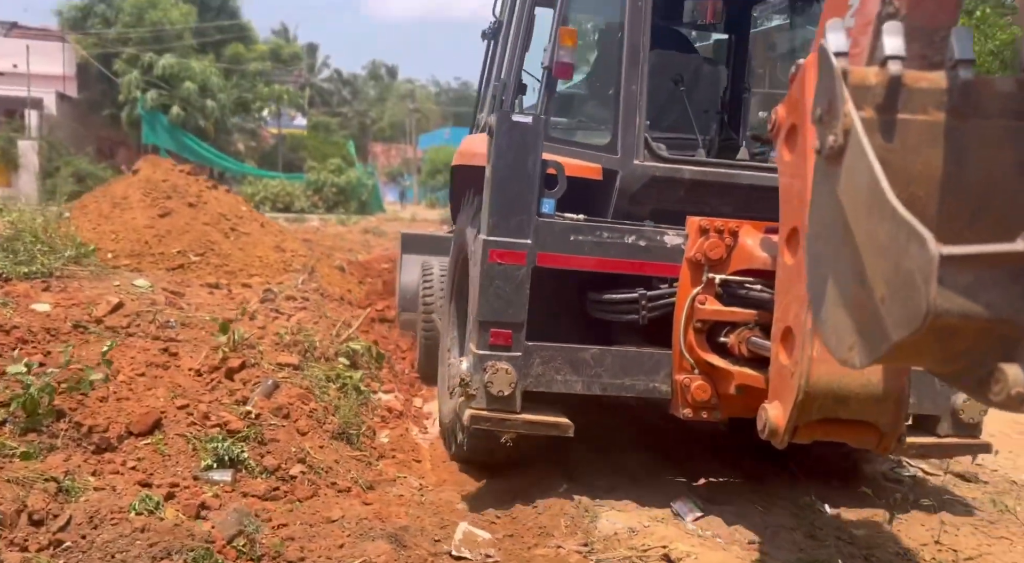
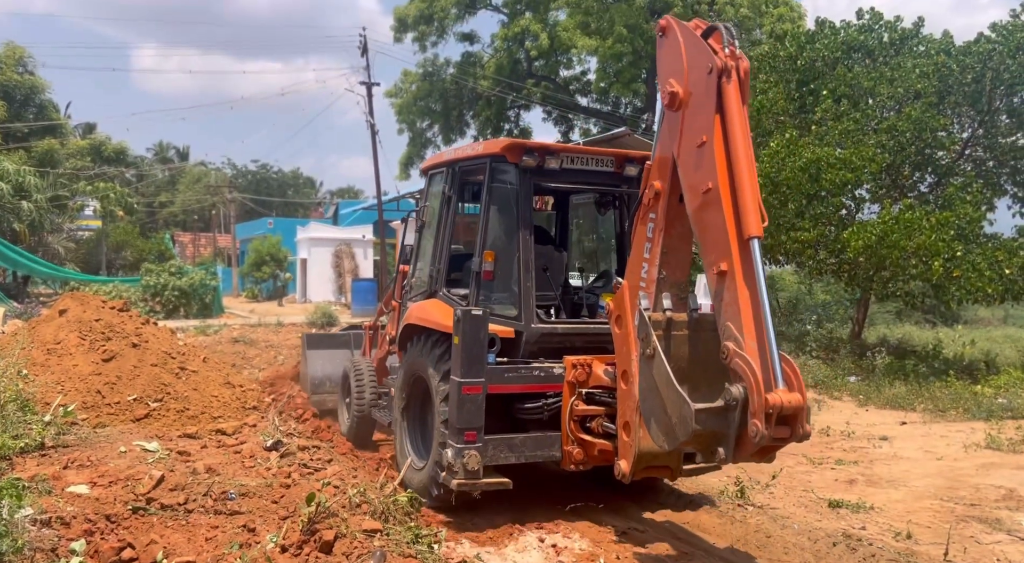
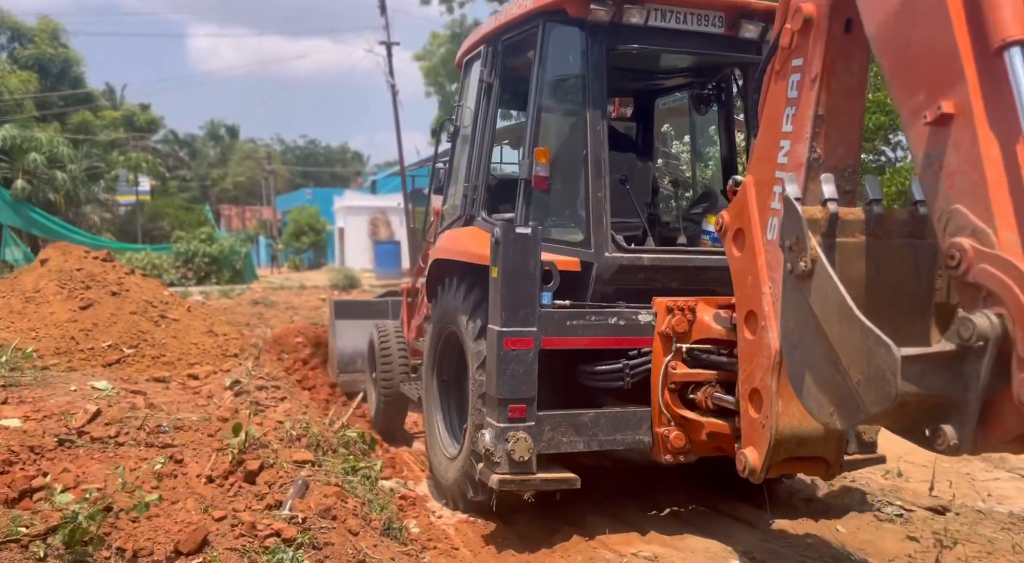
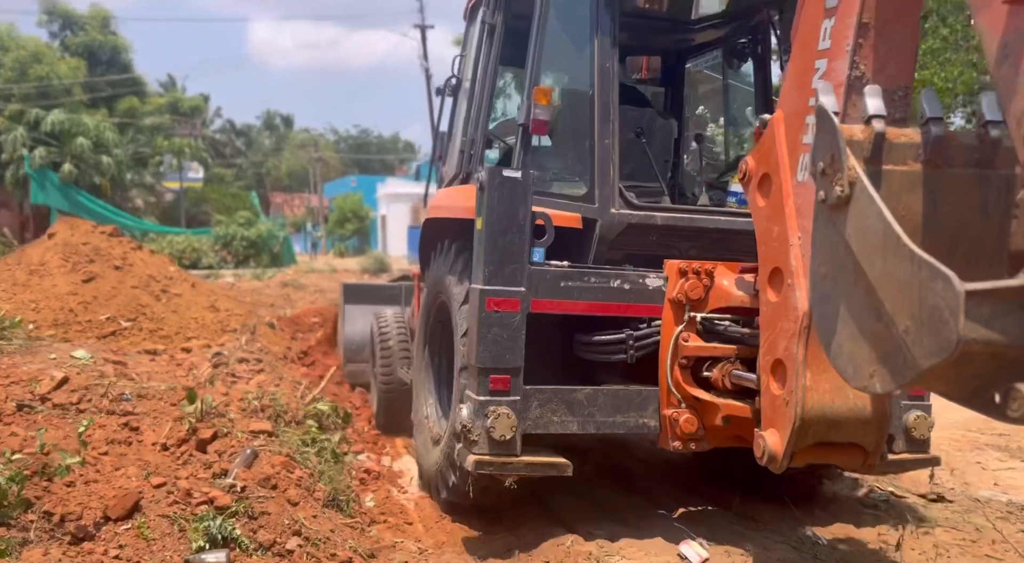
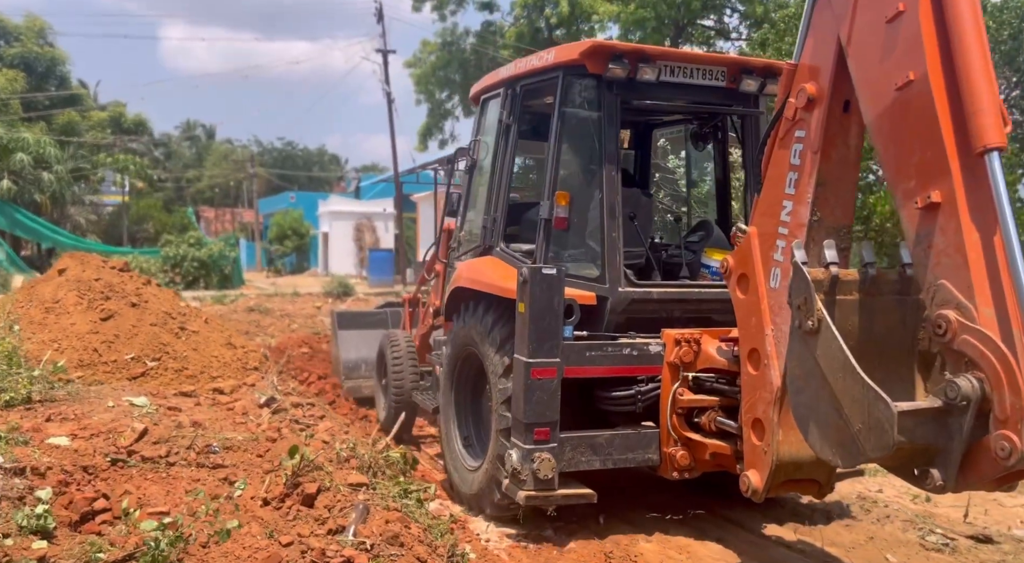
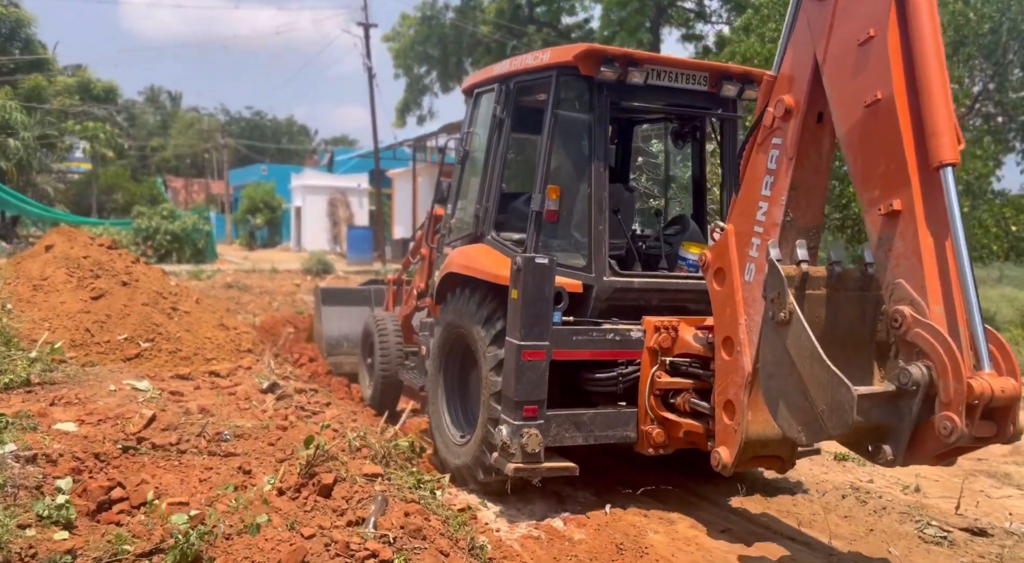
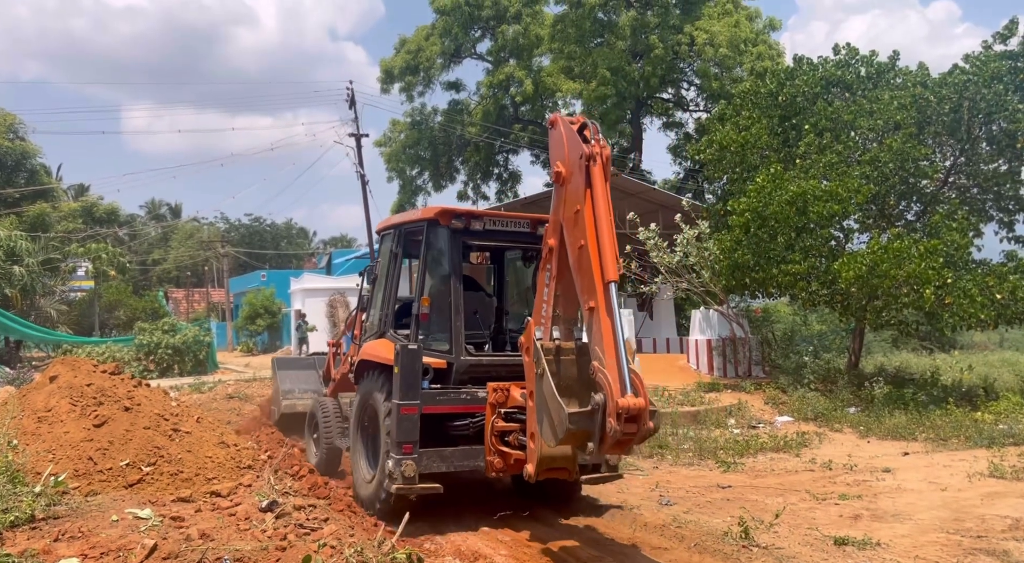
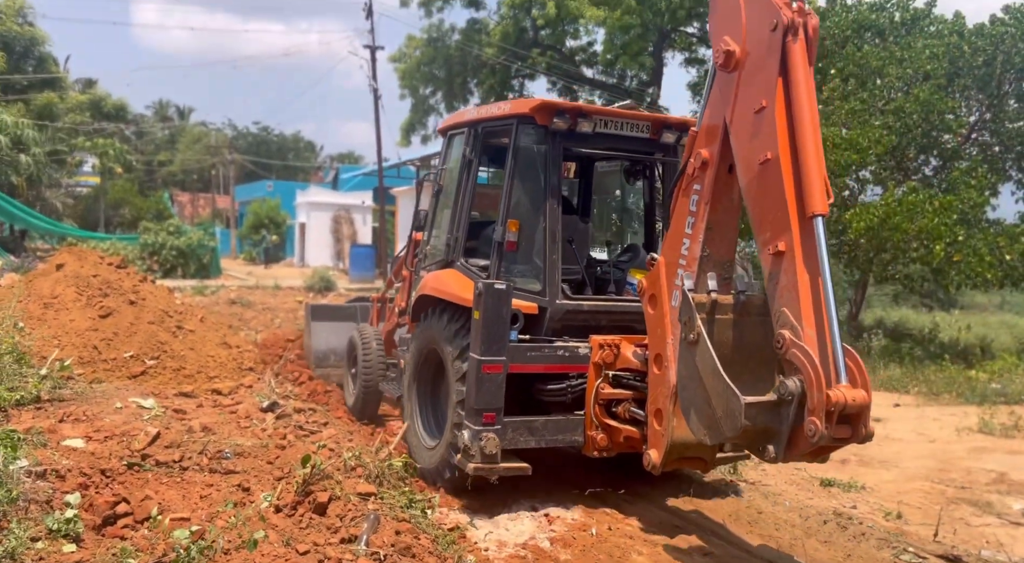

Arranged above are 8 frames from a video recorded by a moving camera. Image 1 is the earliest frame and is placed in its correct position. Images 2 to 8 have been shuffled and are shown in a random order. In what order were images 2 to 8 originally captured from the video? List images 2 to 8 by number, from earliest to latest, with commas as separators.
4, 3, 5, 6, 8, 2, 7
